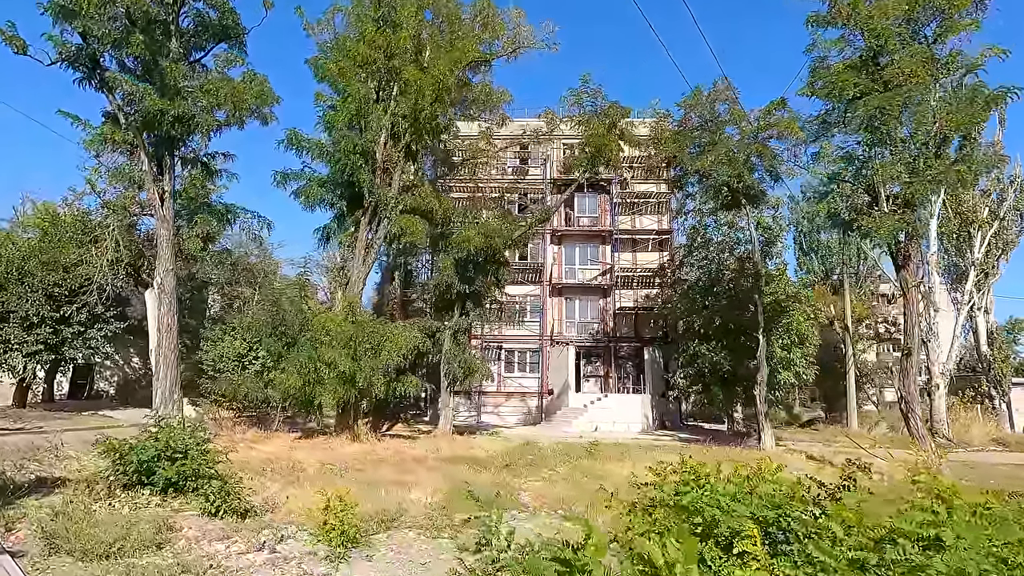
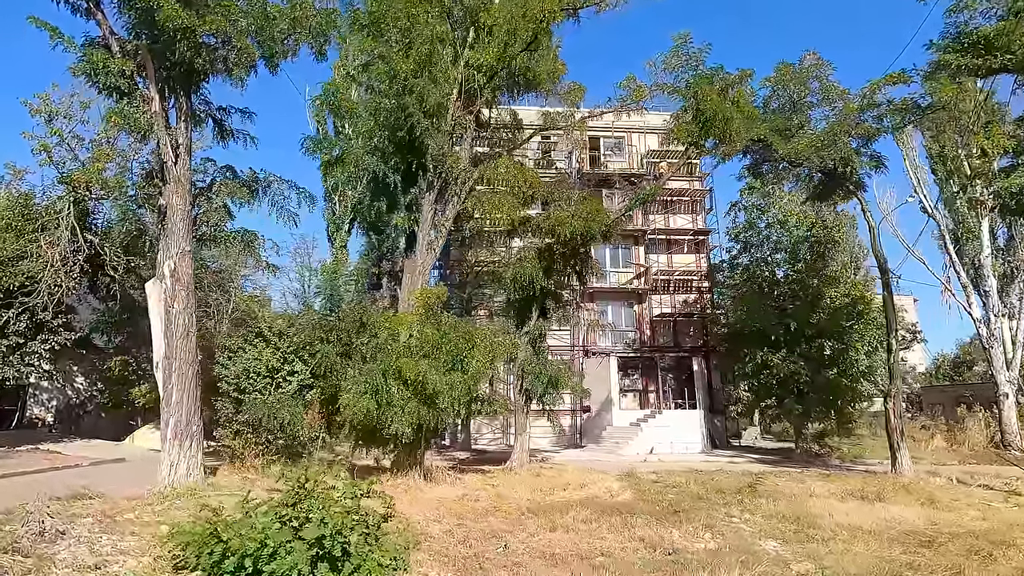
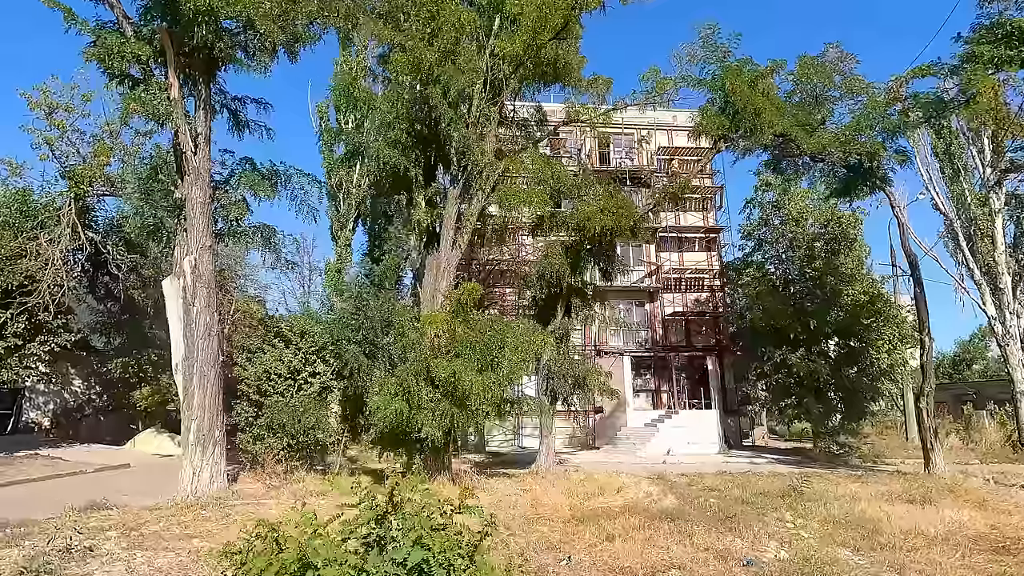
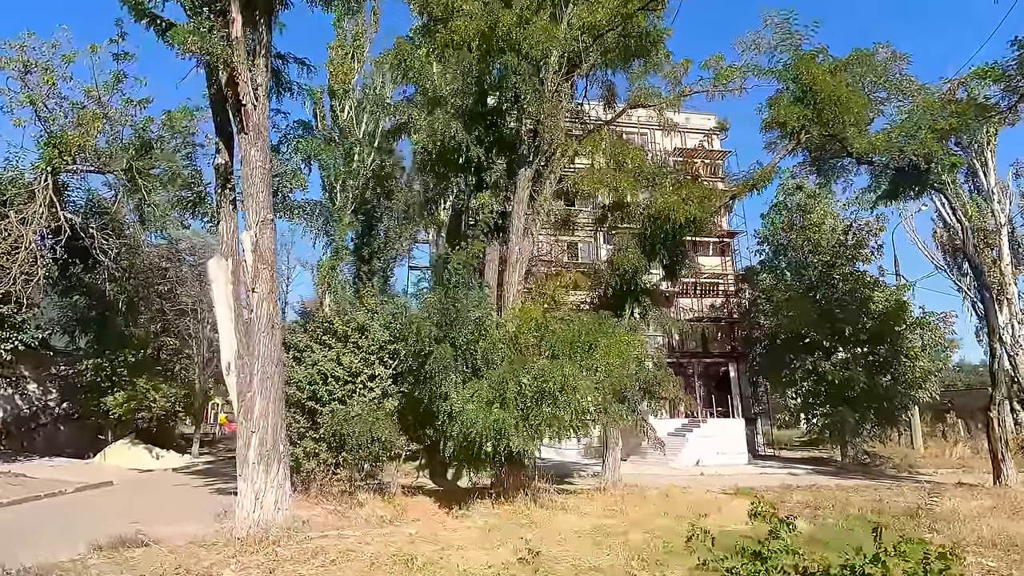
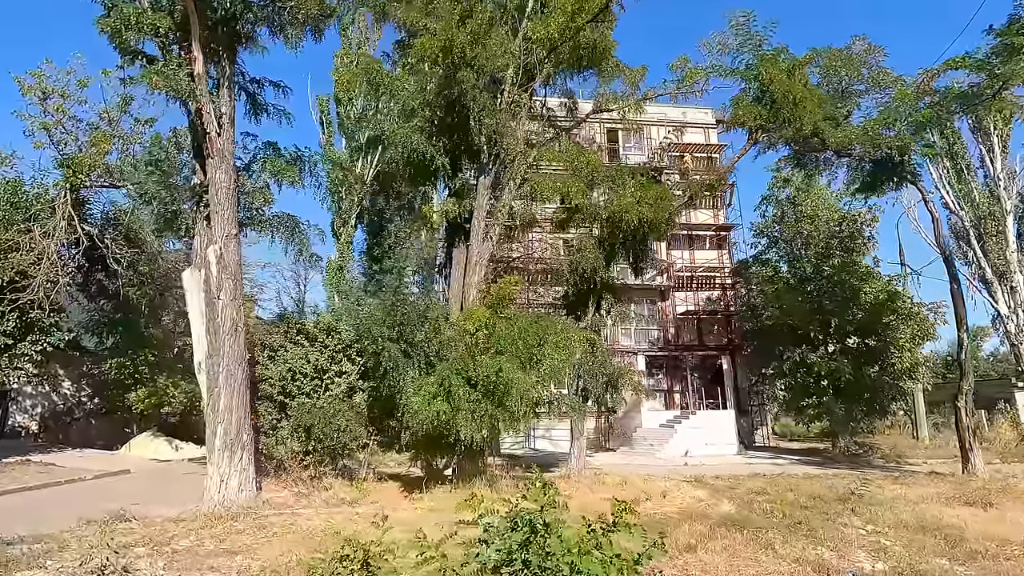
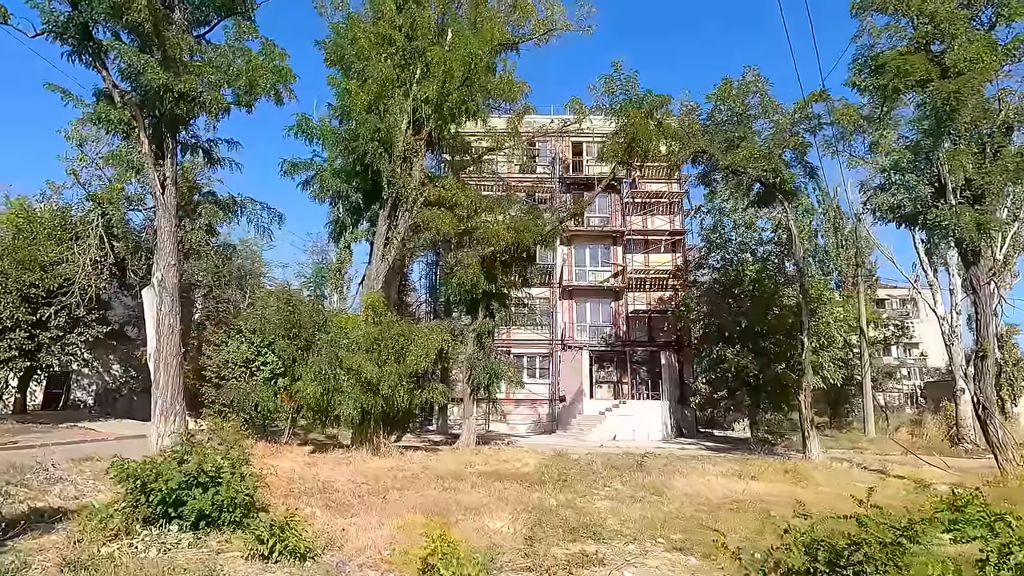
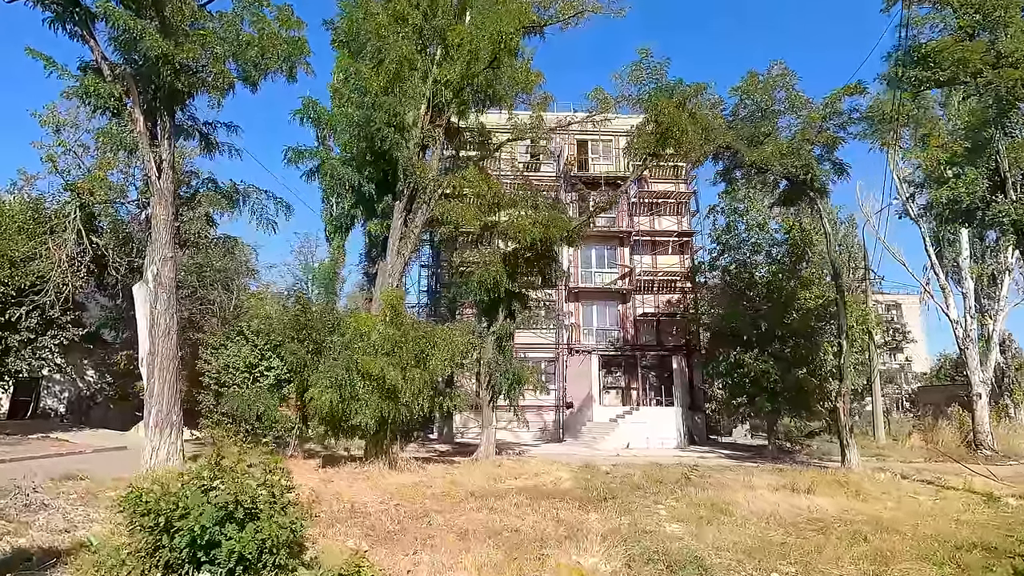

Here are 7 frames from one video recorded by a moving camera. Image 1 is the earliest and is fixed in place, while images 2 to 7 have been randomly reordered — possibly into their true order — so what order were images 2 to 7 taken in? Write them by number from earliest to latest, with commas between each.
6, 7, 2, 3, 5, 4
